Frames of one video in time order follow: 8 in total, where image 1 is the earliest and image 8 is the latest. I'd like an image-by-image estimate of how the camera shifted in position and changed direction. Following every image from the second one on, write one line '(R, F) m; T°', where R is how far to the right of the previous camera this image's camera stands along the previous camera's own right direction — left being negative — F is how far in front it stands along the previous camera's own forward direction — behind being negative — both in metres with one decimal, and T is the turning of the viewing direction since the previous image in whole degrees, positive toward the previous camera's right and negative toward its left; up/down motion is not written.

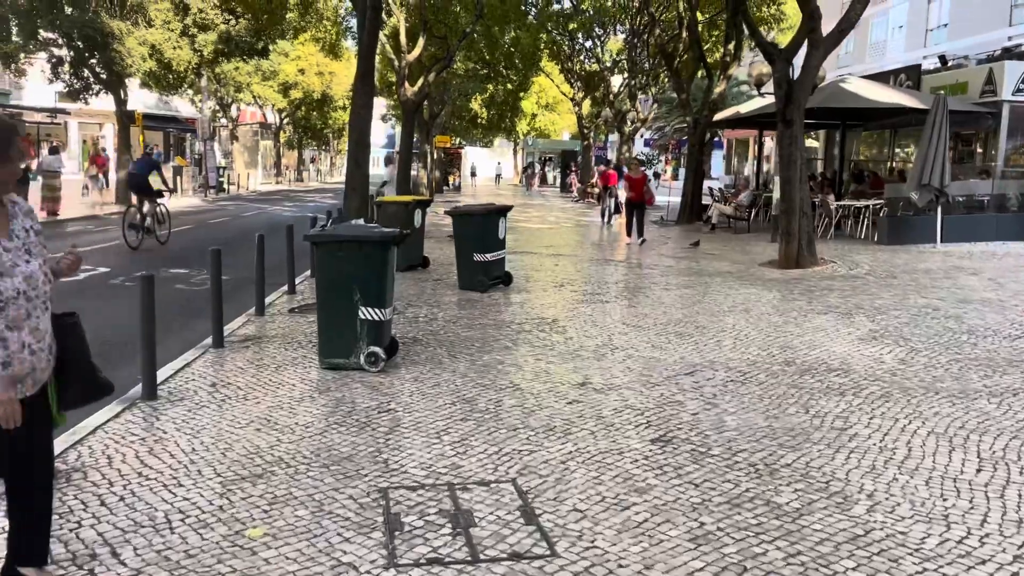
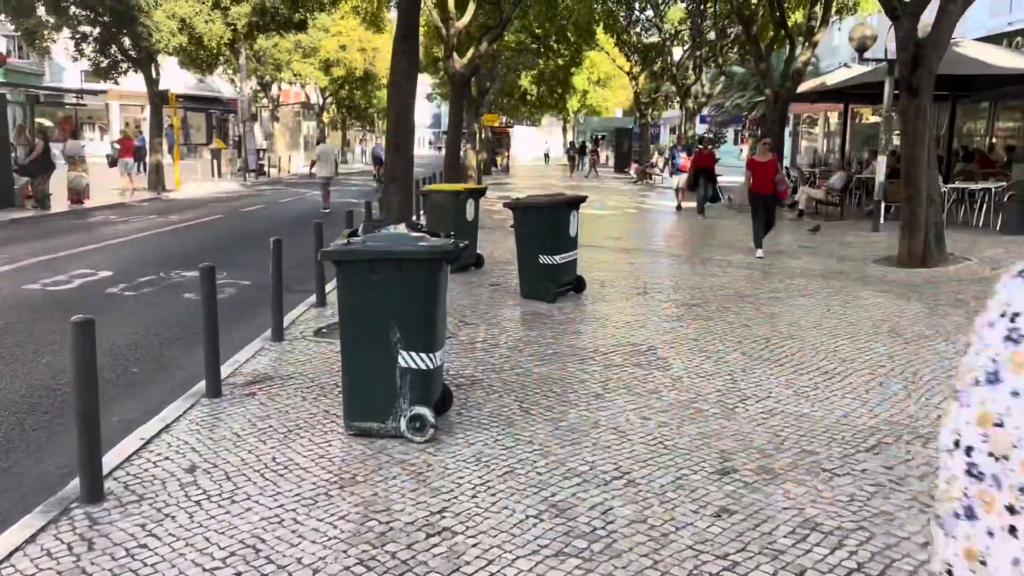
(-0.3, +1.9) m; -3°
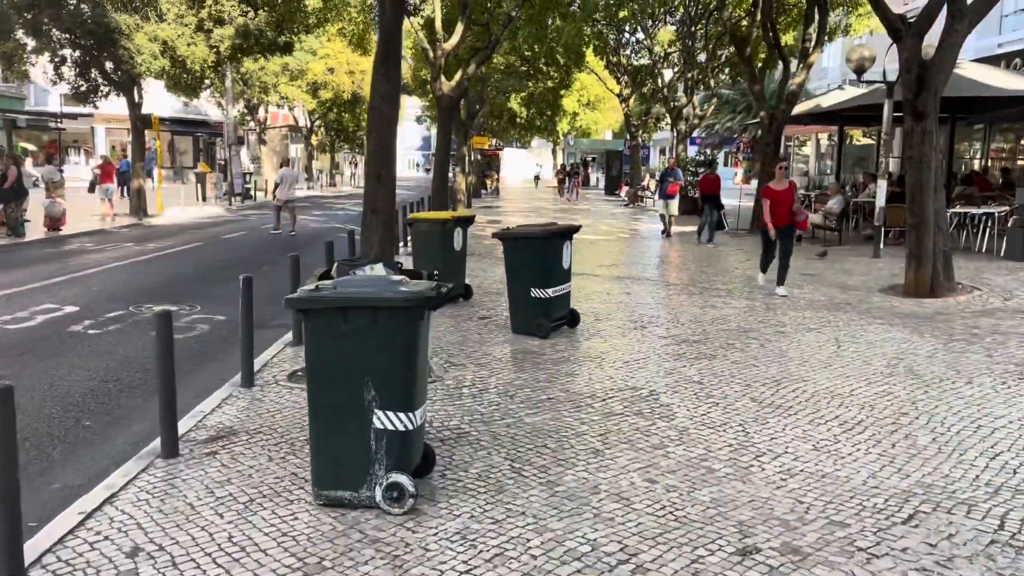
(0.0, +0.5) m; +1°
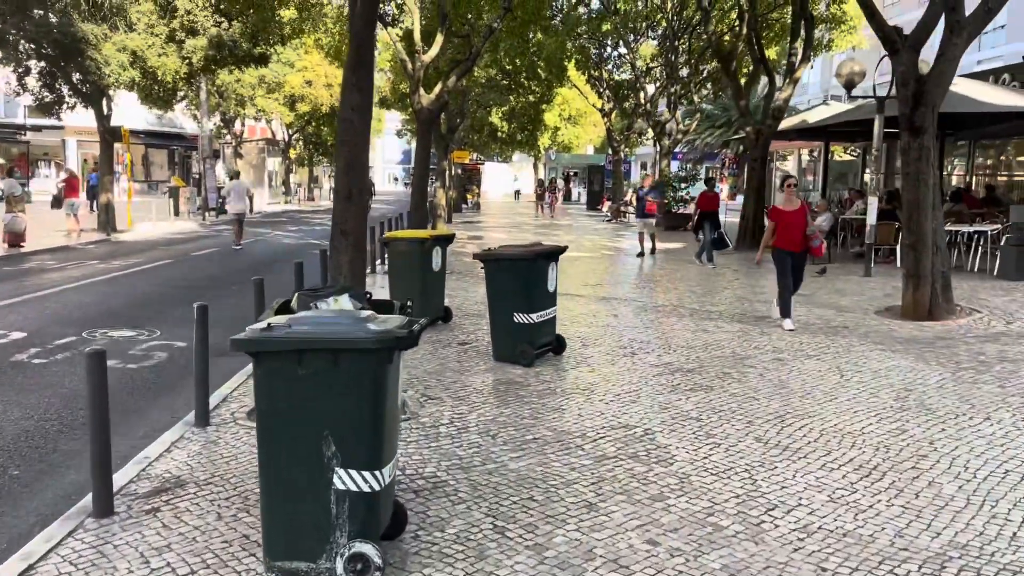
(0.0, +0.5) m; +1°
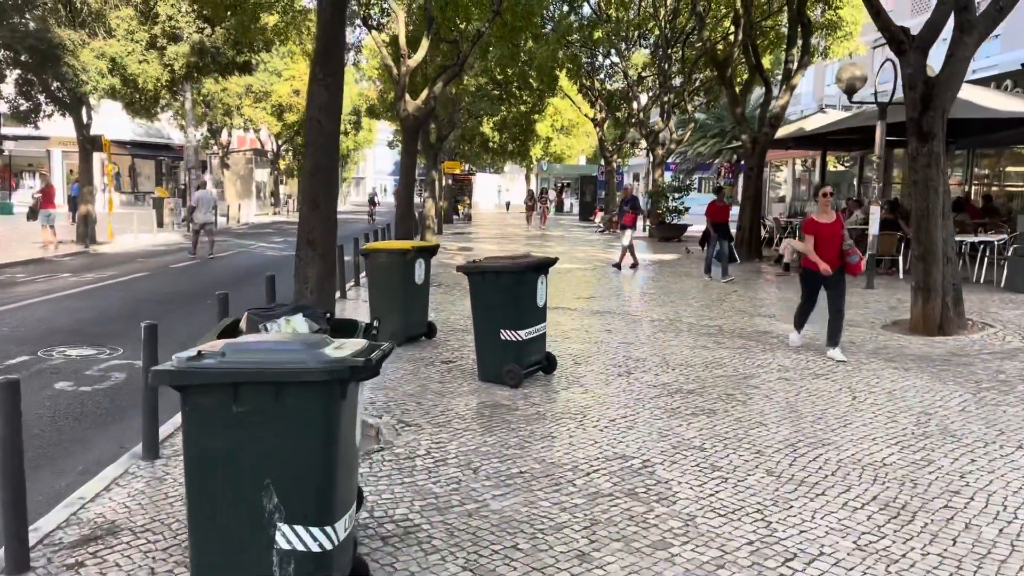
(+0.1, +0.6) m; 0°
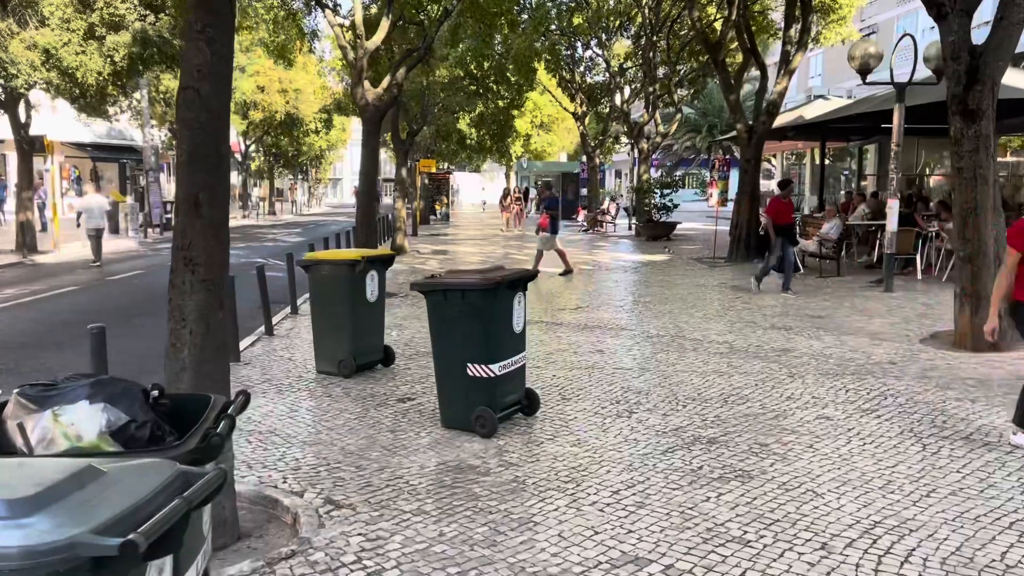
(+0.1, +1.6) m; +1°
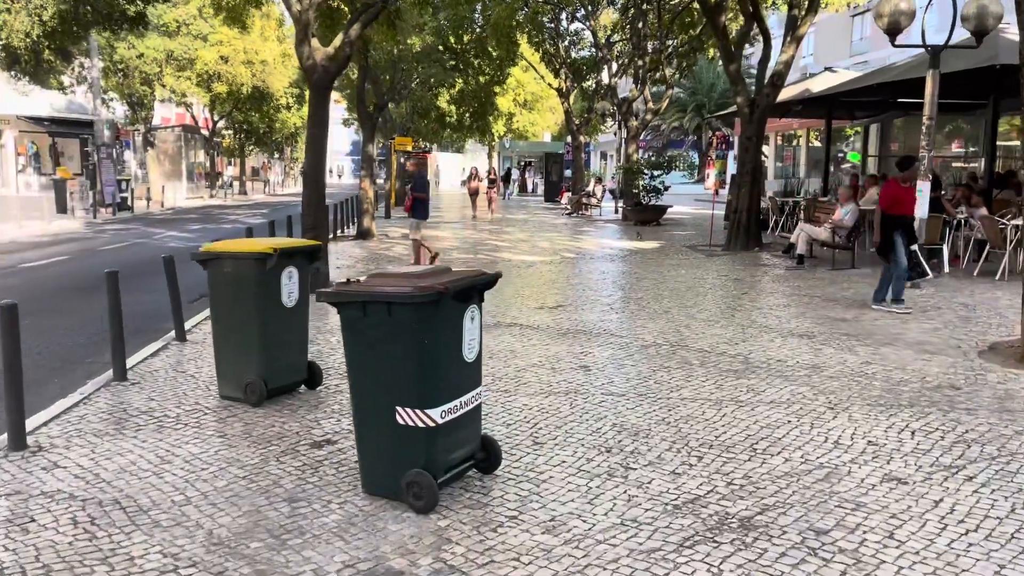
(+0.2, +1.7) m; +1°
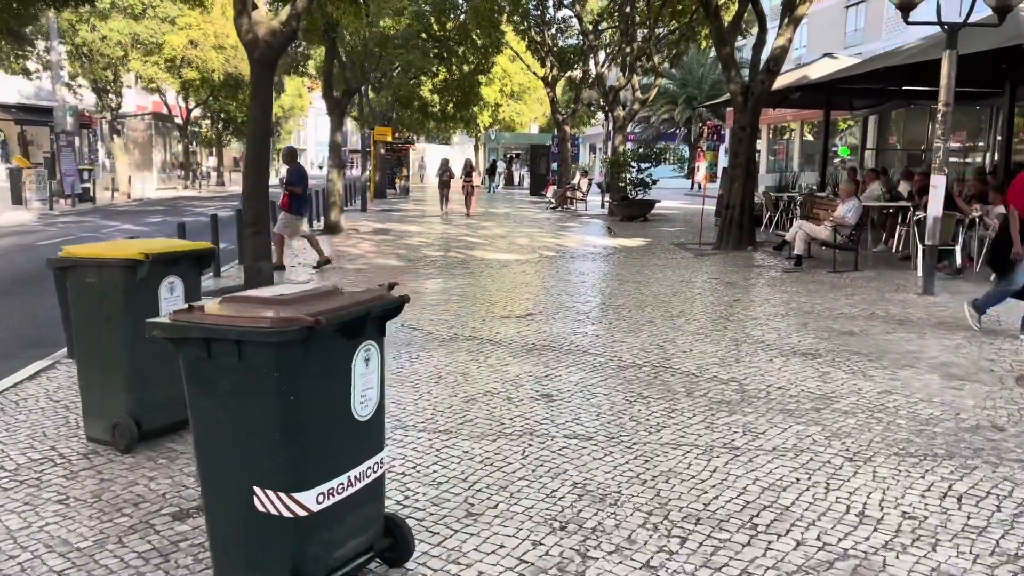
(+0.3, +1.2) m; +1°
